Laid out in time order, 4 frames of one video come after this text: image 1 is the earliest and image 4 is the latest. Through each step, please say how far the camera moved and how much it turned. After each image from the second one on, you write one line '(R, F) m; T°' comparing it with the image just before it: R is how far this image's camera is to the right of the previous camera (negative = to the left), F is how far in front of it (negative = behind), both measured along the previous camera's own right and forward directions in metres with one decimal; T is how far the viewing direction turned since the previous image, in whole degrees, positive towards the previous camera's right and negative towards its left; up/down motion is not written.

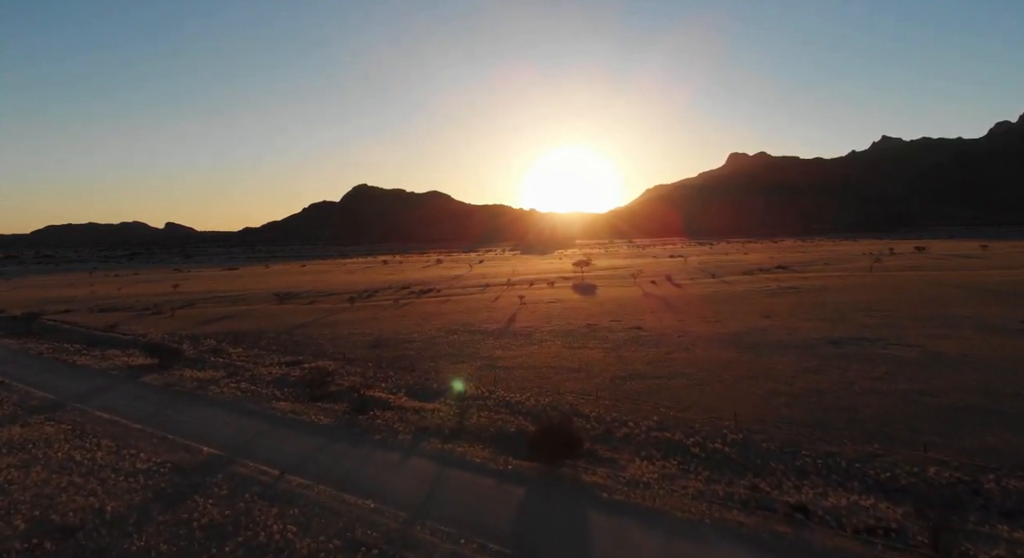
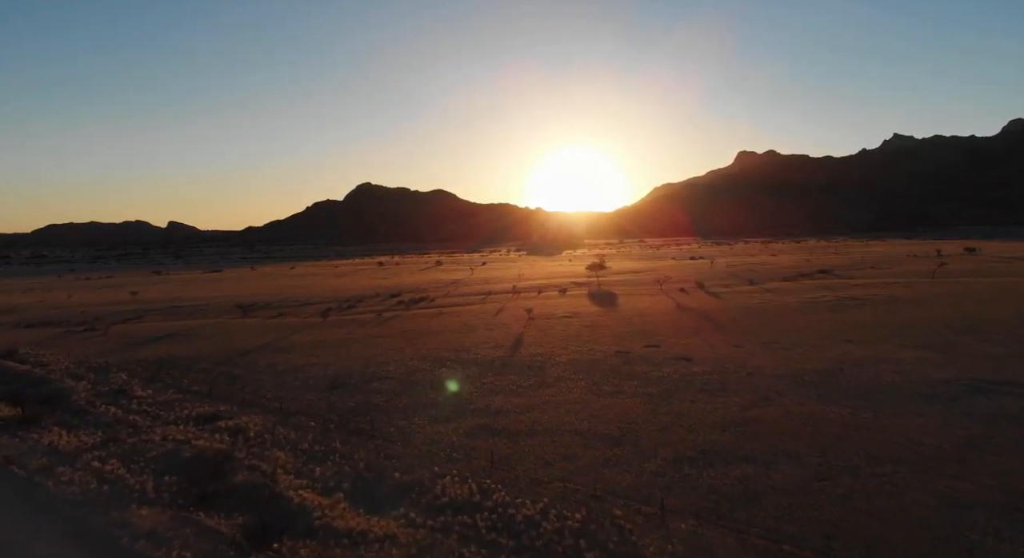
(0.0, +6.0) m; -1°
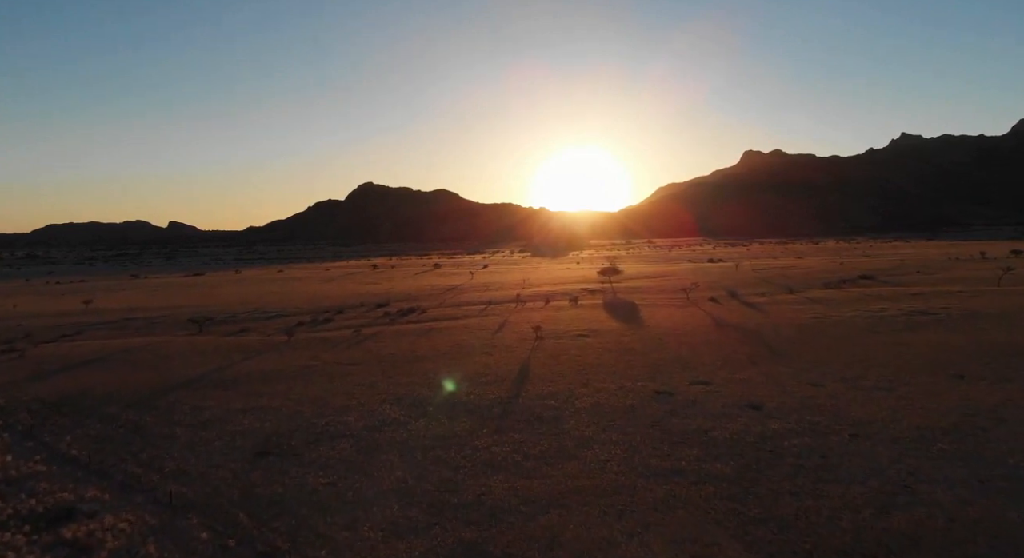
(0.0, +4.9) m; 0°
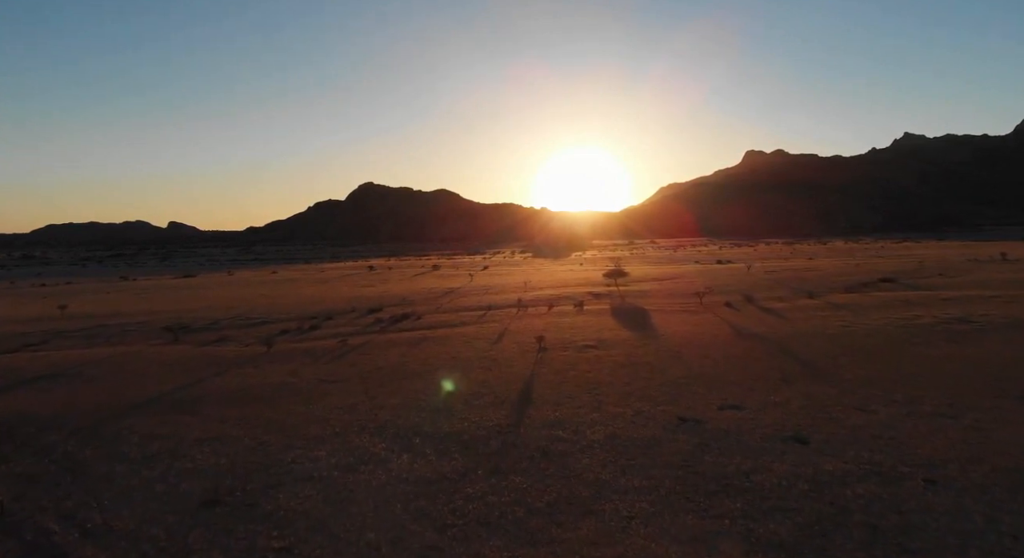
(0.0, +2.1) m; 0°
